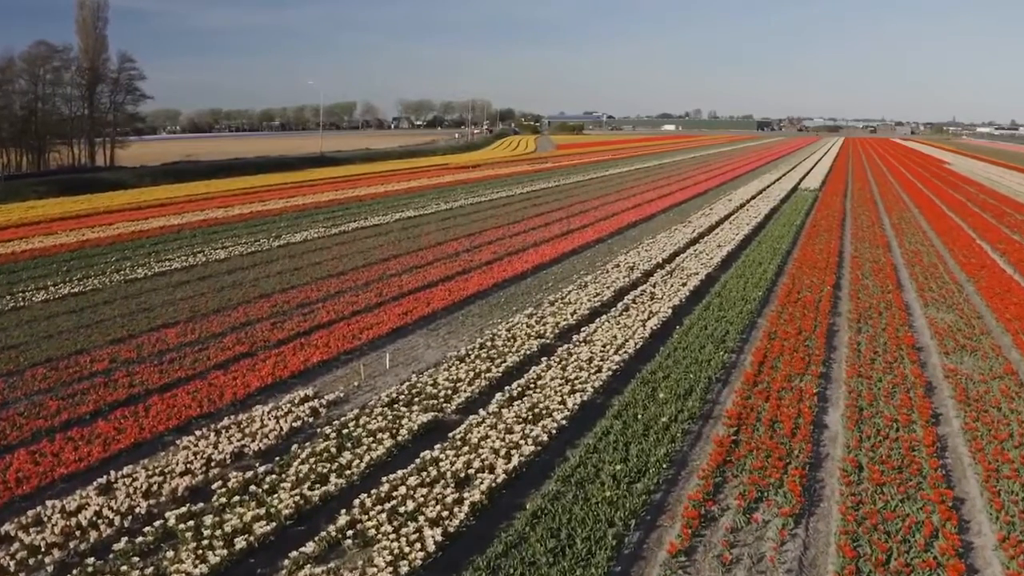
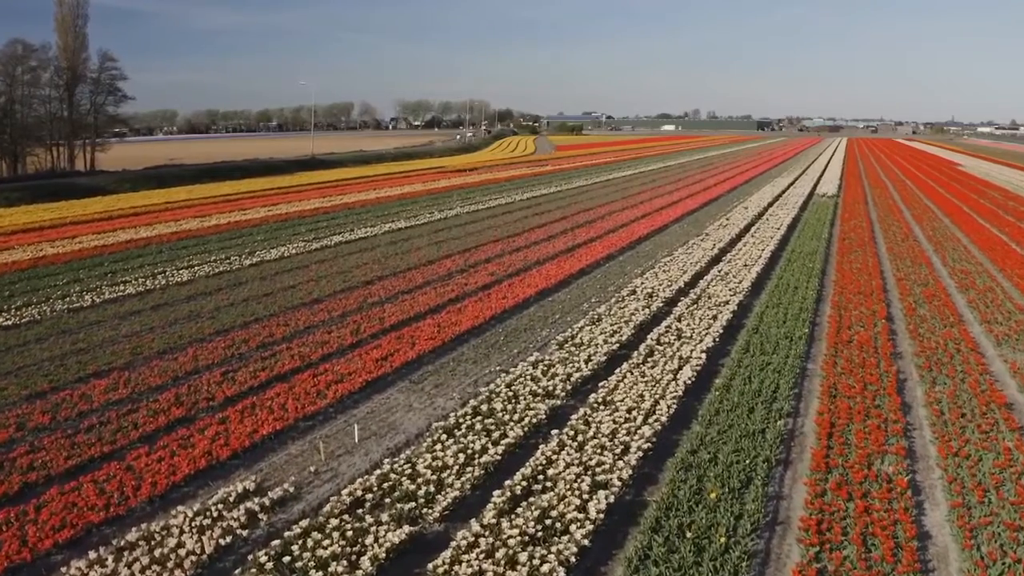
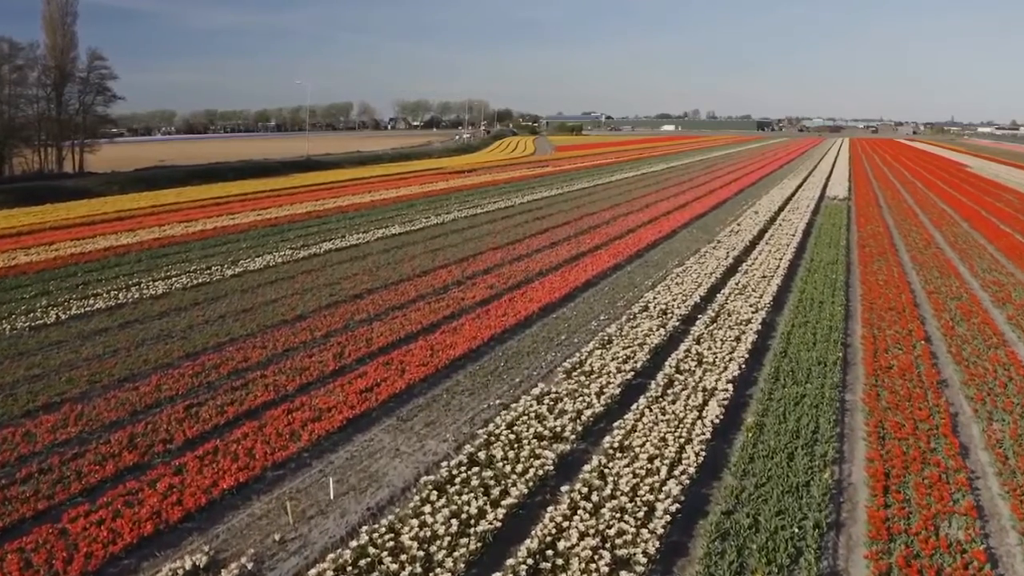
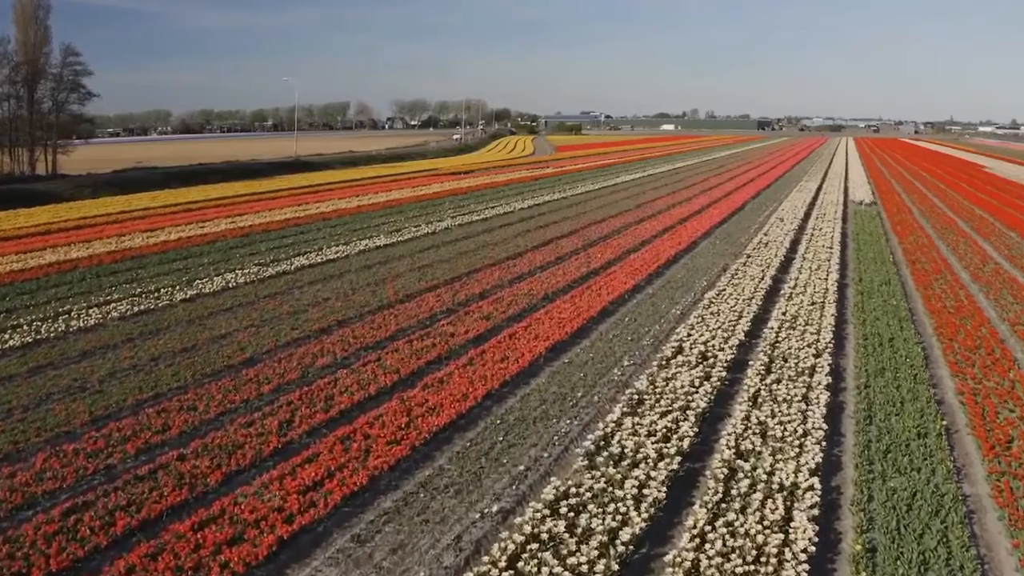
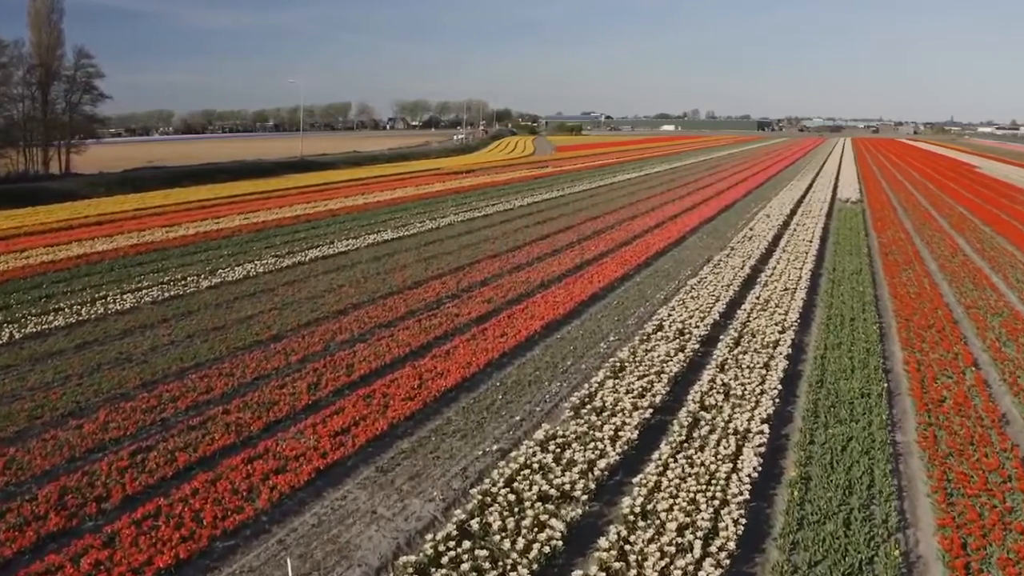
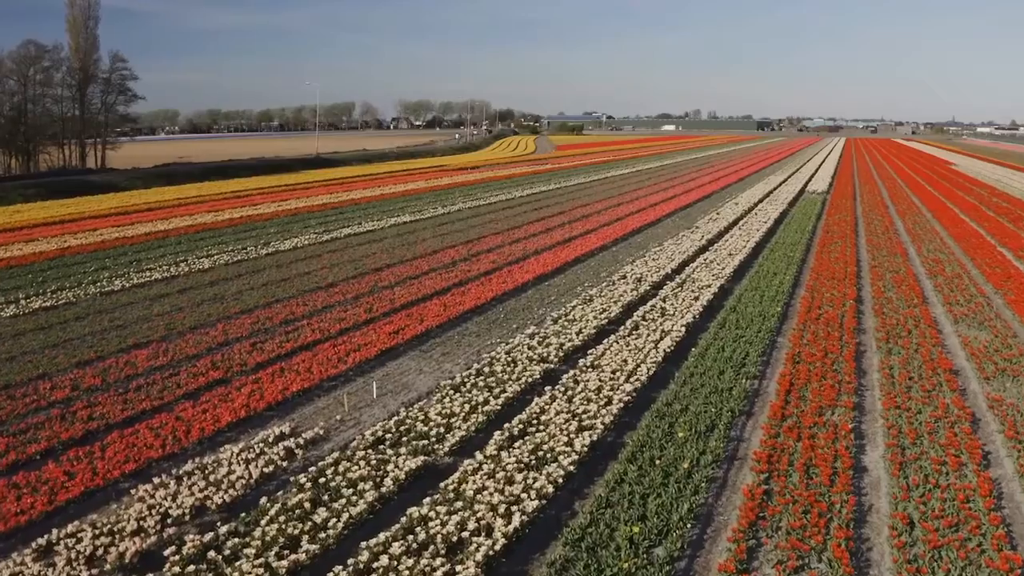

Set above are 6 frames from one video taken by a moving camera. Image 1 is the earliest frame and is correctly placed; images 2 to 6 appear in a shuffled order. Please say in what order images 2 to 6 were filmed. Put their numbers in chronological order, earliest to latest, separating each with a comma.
6, 2, 3, 5, 4
